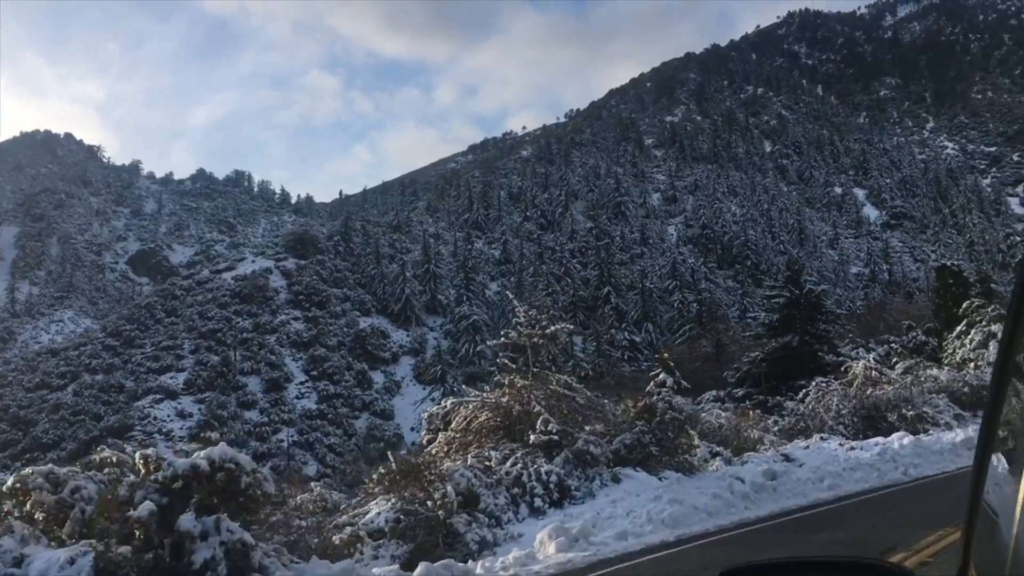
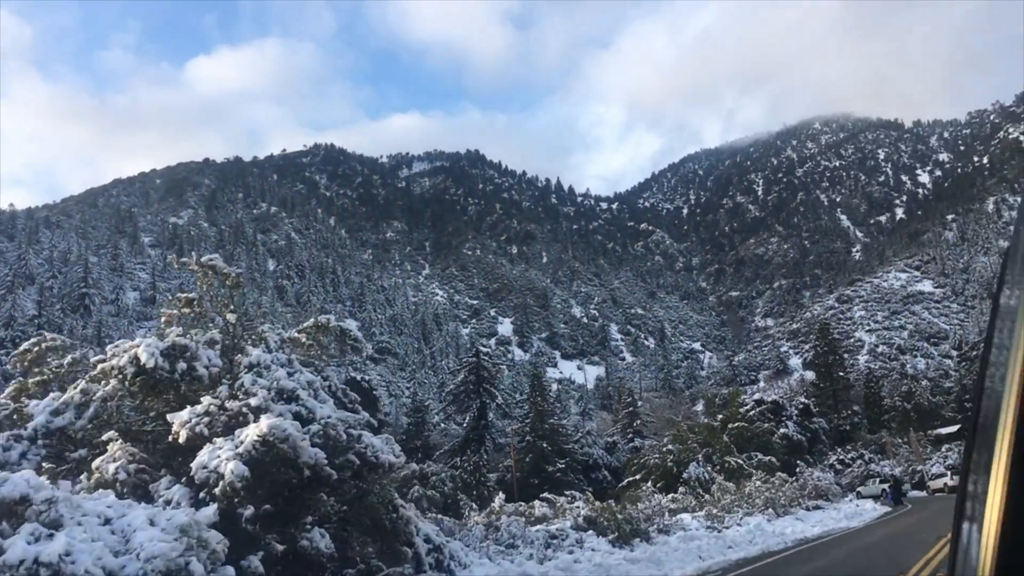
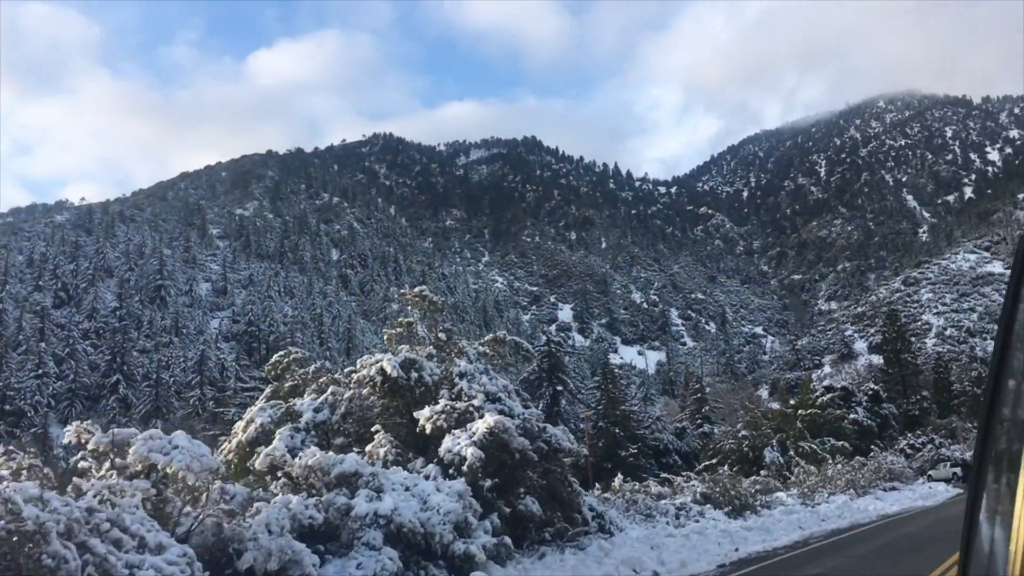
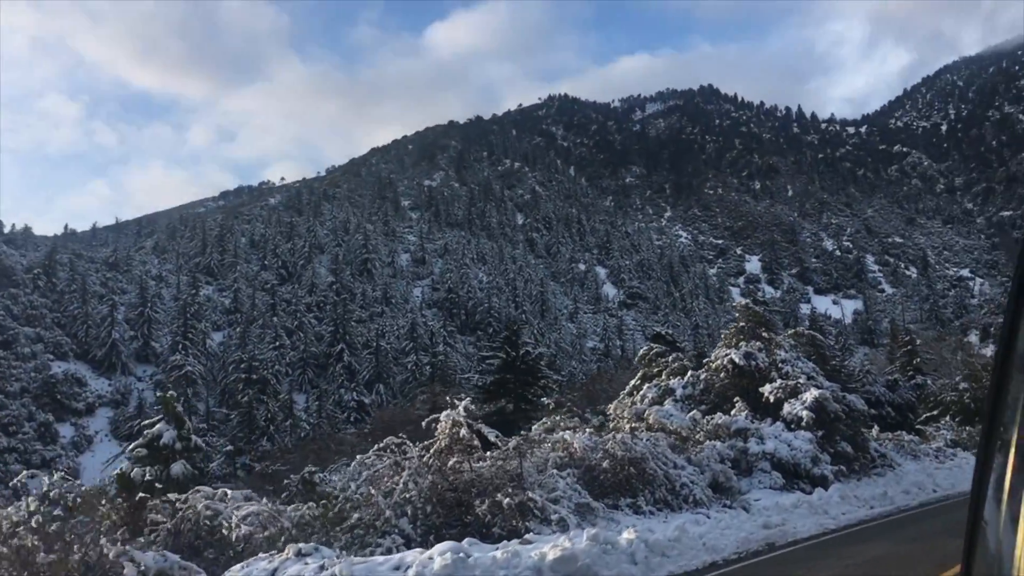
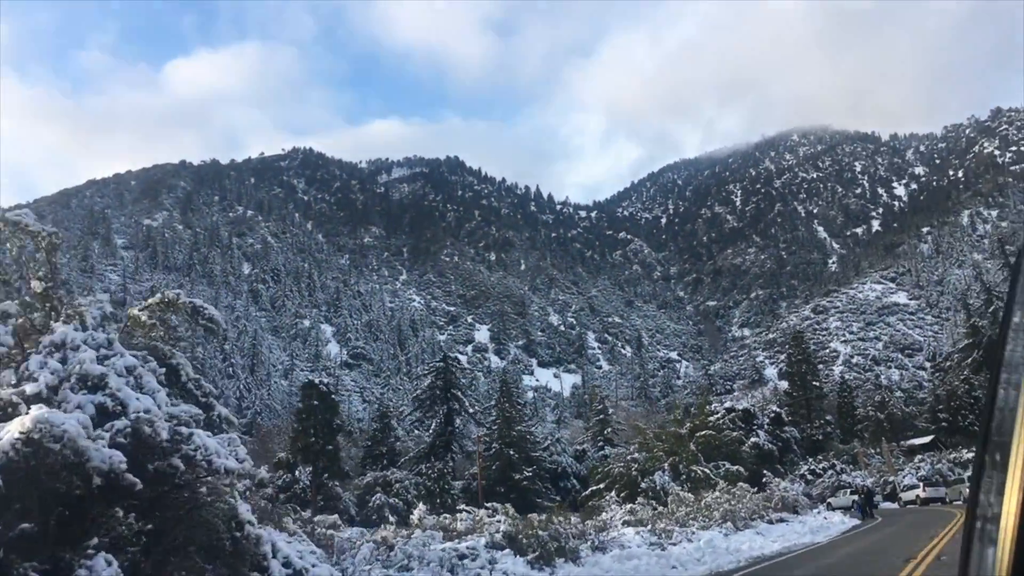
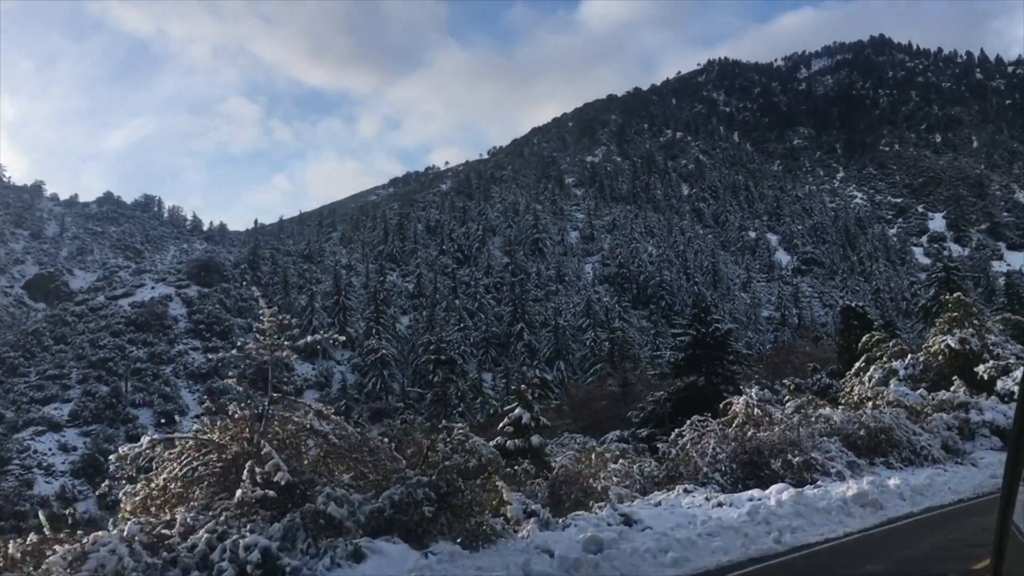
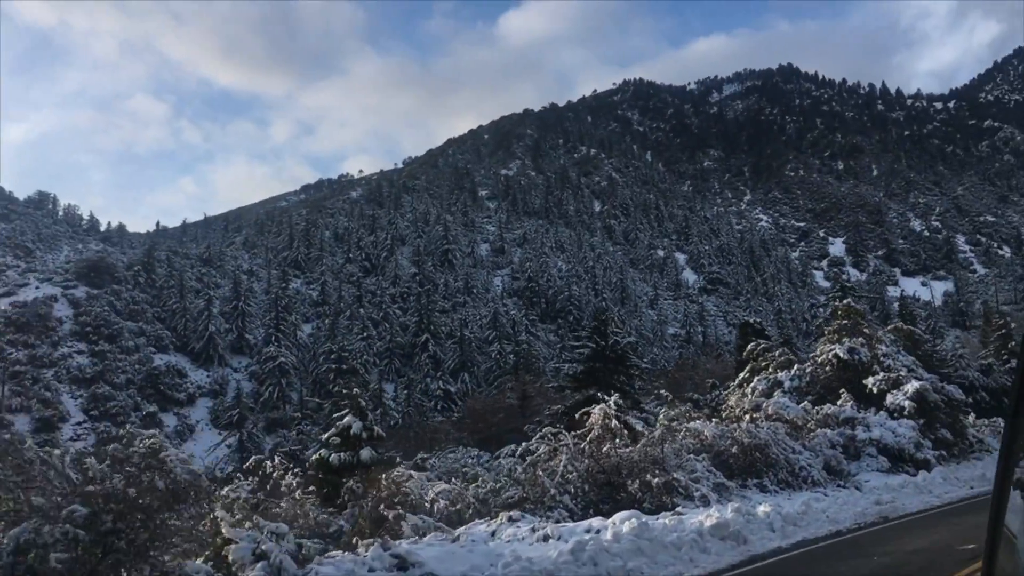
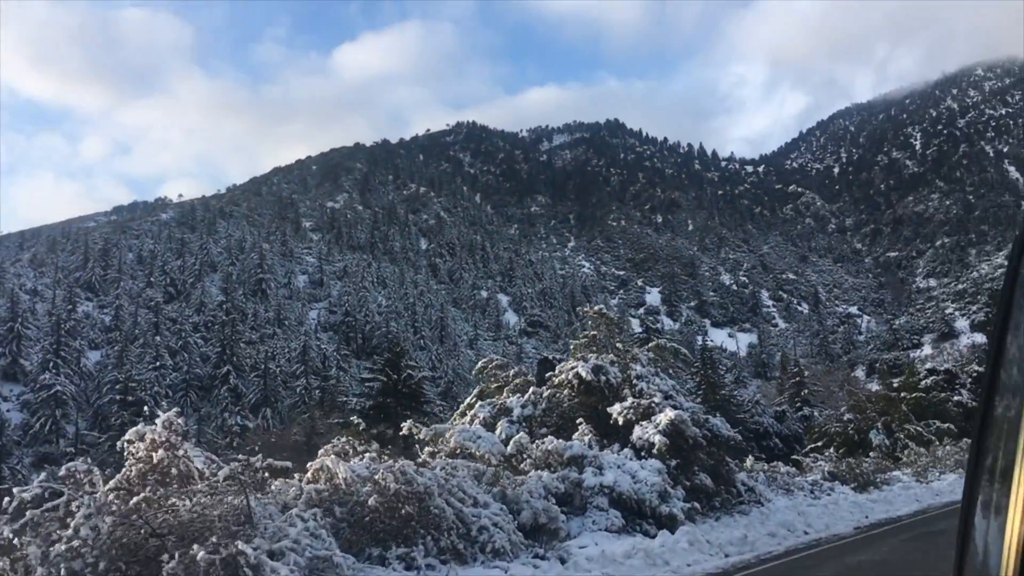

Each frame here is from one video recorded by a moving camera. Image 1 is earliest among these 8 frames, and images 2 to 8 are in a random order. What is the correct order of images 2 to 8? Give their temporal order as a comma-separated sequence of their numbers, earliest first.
6, 7, 4, 8, 3, 2, 5
